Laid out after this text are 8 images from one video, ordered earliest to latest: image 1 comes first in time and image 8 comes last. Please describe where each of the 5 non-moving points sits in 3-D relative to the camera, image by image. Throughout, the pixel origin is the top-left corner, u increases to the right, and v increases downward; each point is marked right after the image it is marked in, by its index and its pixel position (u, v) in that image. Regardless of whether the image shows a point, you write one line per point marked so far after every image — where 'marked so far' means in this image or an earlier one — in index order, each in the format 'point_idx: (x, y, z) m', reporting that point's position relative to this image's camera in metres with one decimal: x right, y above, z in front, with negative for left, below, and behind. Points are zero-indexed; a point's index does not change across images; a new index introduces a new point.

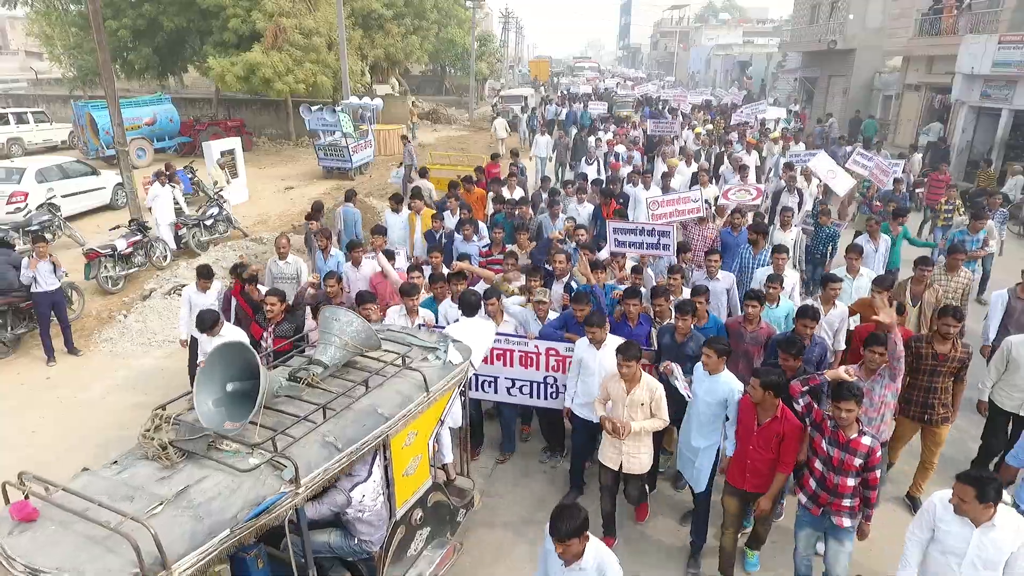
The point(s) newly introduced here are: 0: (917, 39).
0: (+13.5, +8.3, +19.8) m
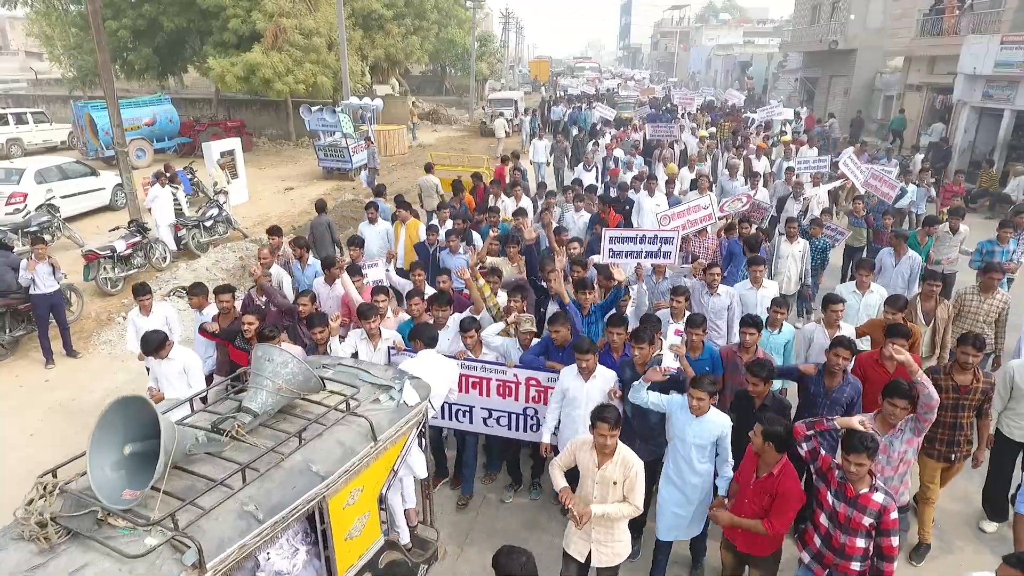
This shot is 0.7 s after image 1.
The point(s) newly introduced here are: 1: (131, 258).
0: (+13.5, +8.3, +19.8) m
1: (-6.1, +0.5, +9.5) m
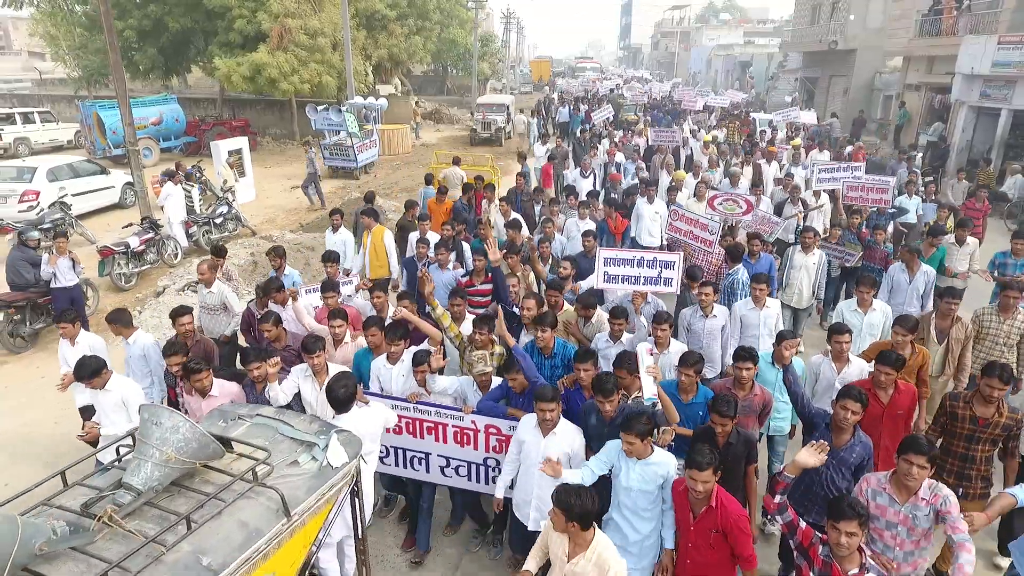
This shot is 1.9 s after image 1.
0: (+13.6, +8.3, +20.0) m
1: (-6.0, +0.5, +9.7) m
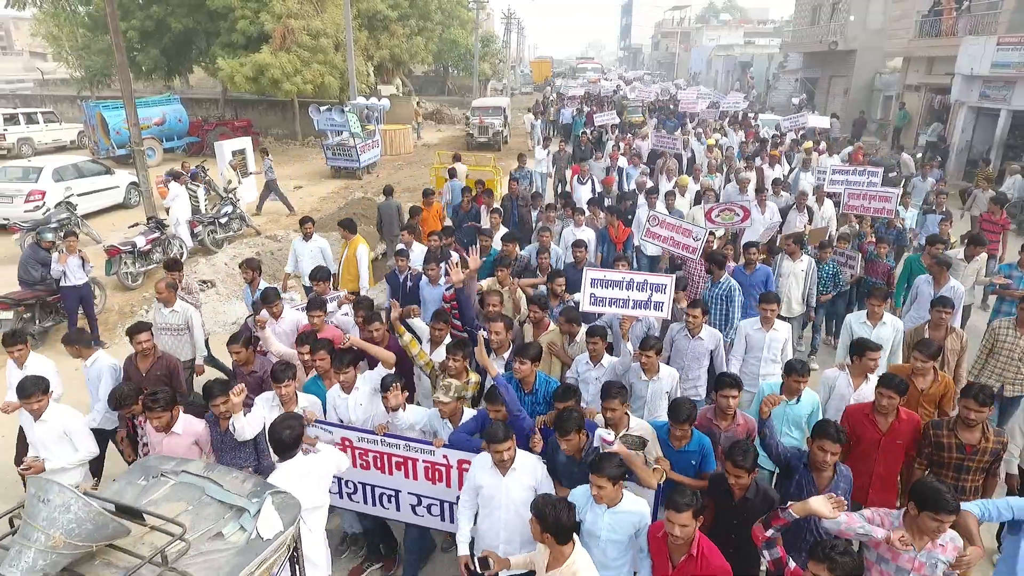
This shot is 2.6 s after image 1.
0: (+13.6, +8.3, +20.0) m
1: (-6.0, +0.6, +9.8) m
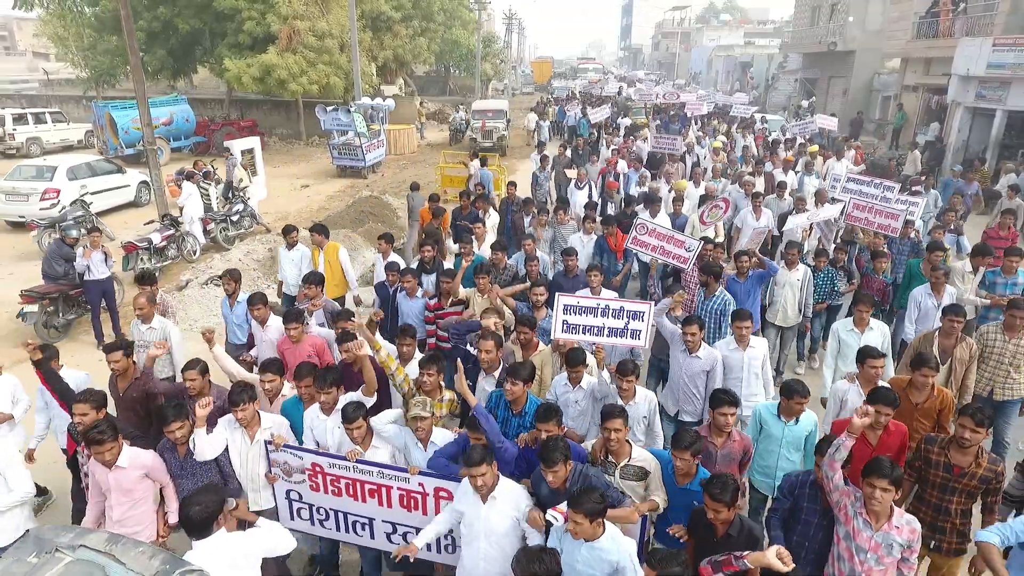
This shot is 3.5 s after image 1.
0: (+13.7, +8.4, +20.3) m
1: (-5.9, +0.6, +10.1) m
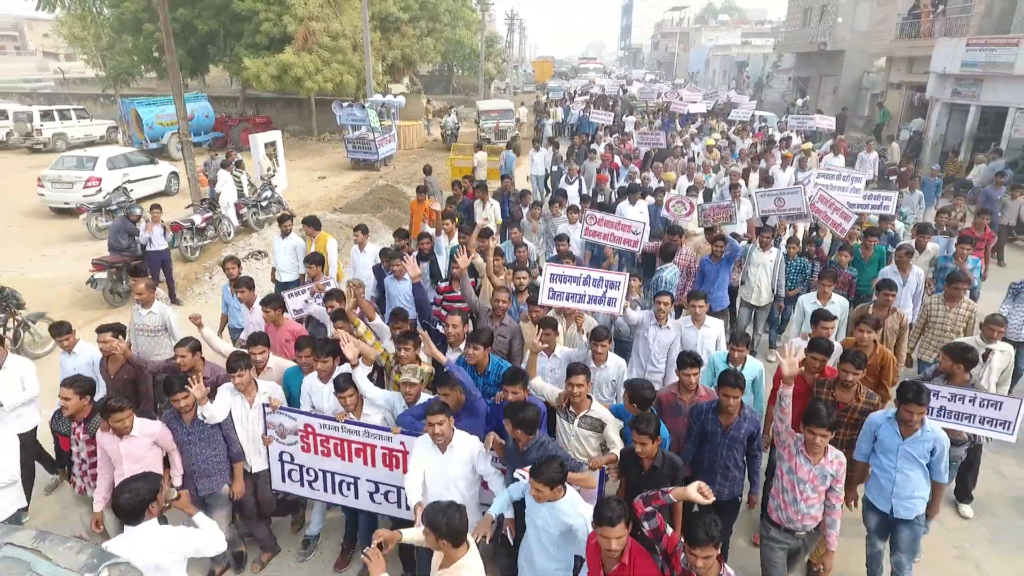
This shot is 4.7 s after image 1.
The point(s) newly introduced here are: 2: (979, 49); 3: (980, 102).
0: (+13.9, +8.8, +21.3) m
1: (-5.7, +1.1, +11.1) m
2: (+12.3, +6.3, +15.7) m
3: (+12.3, +4.9, +15.7) m
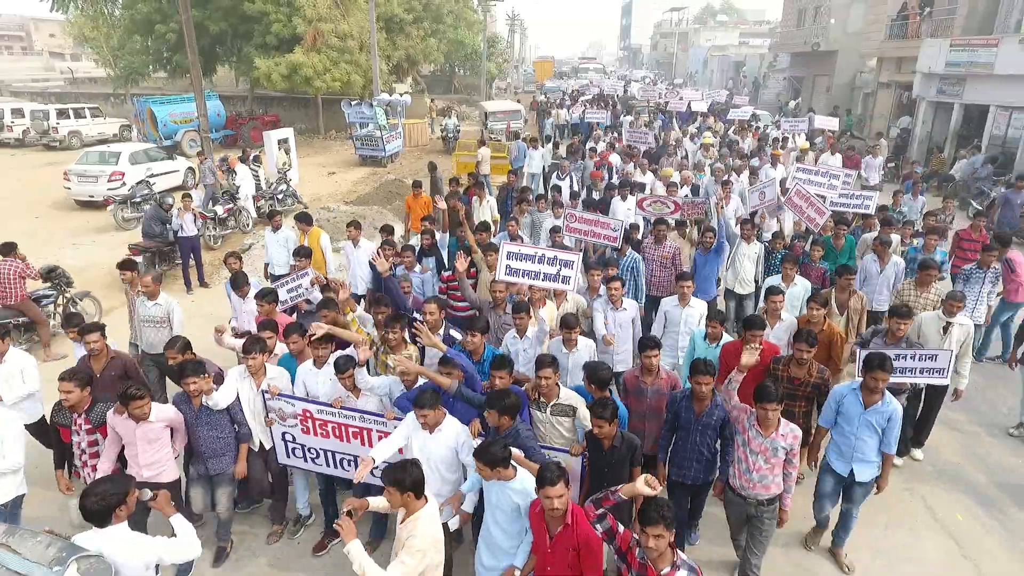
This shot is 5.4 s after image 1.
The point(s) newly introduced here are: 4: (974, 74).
0: (+13.9, +9.1, +22.0) m
1: (-5.6, +1.3, +11.8) m
2: (+12.4, +6.6, +16.3) m
3: (+12.4, +5.1, +16.4) m
4: (+12.4, +5.7, +16.0) m
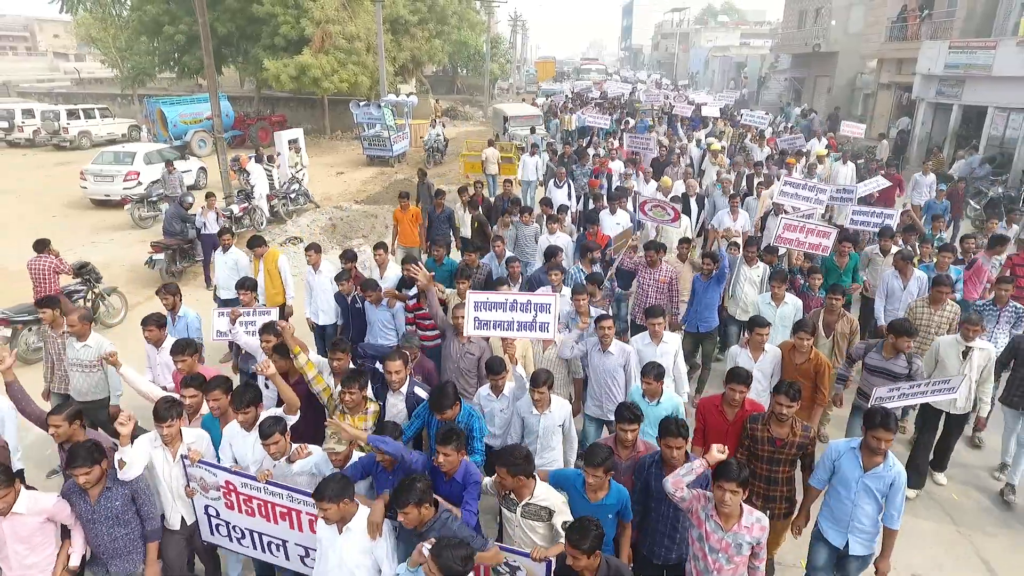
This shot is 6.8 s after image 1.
0: (+14.1, +9.1, +22.3) m
1: (-5.5, +1.4, +12.1) m
2: (+12.6, +6.6, +16.6) m
3: (+12.6, +5.2, +16.6) m
4: (+12.6, +5.8, +16.3) m
